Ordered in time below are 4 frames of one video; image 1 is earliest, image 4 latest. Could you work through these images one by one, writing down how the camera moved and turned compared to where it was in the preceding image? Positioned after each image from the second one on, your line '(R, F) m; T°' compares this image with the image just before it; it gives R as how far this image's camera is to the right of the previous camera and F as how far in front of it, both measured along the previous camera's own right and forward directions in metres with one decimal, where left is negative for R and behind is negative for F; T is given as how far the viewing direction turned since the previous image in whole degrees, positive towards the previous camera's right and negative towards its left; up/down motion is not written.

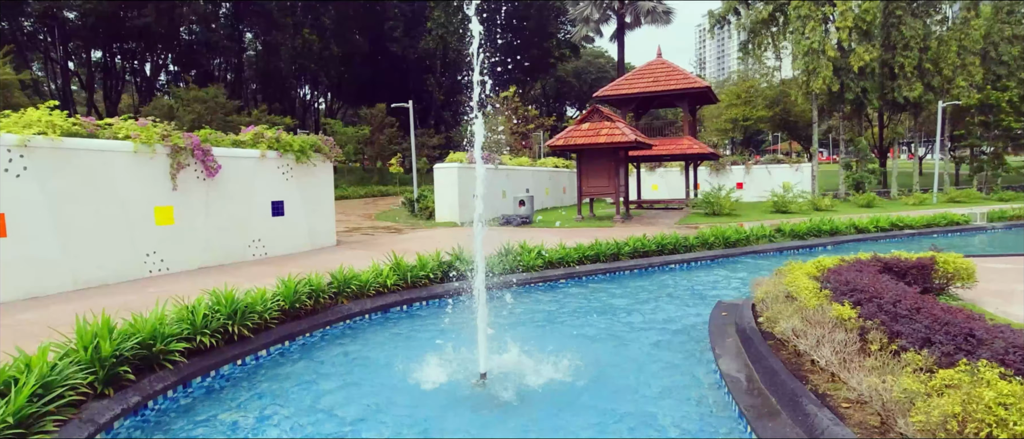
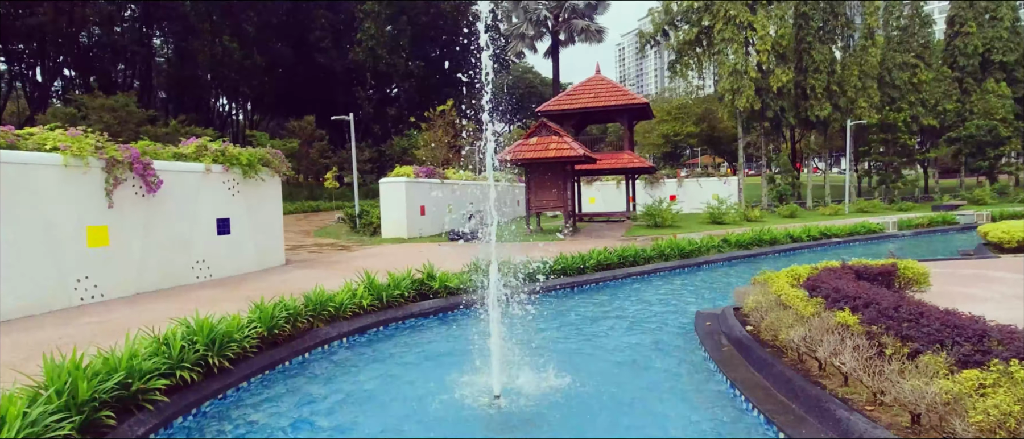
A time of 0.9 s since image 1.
(-0.8, +0.2) m; +8°
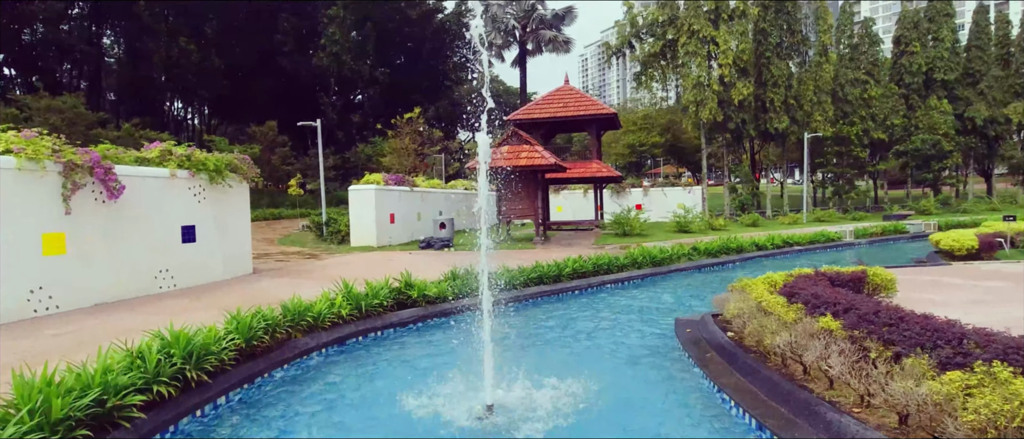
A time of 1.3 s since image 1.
(-0.3, 0.0) m; +4°
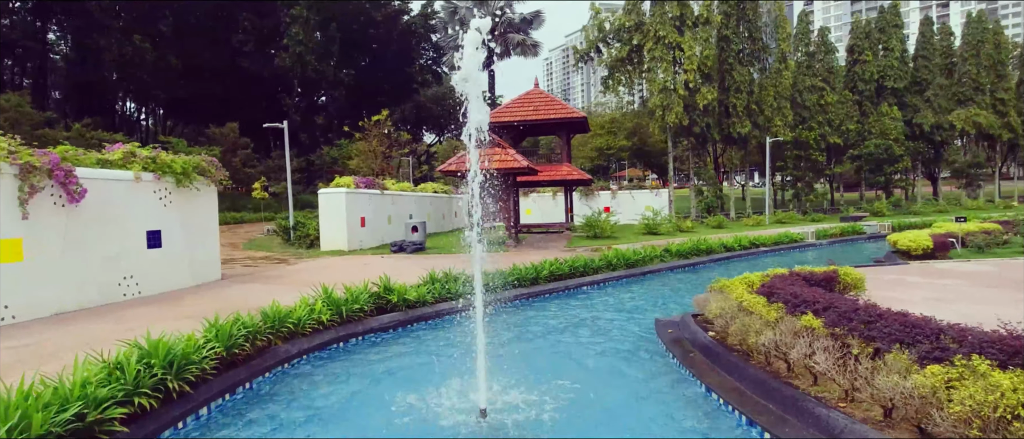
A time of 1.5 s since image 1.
(-0.2, 0.0) m; +4°
